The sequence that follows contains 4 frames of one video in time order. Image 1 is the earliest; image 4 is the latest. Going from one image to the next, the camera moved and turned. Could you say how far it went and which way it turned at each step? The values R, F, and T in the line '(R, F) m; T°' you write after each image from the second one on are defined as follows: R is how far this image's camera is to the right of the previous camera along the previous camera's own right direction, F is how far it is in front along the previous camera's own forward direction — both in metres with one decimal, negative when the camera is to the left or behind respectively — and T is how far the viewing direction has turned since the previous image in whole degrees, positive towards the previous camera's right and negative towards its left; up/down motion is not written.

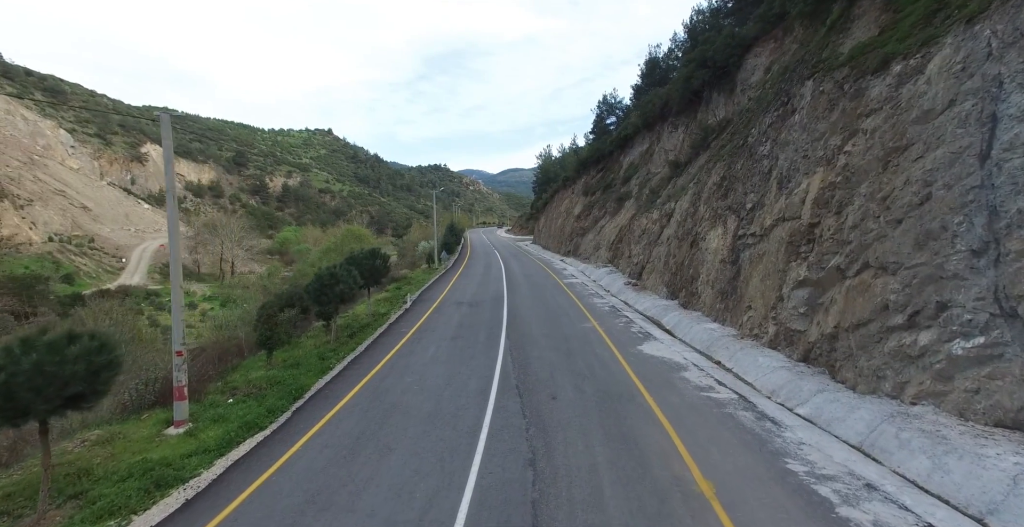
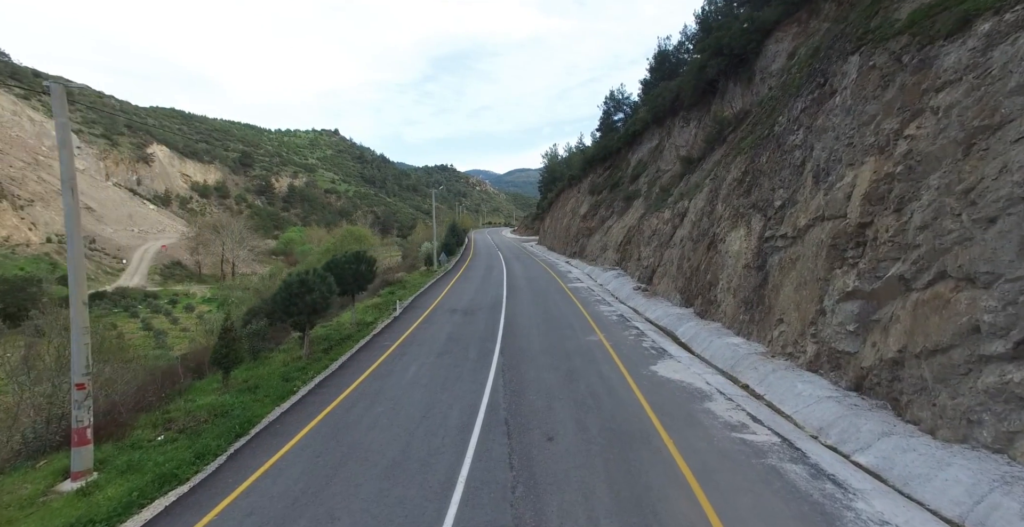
(+0.3, +1.6) m; -1°
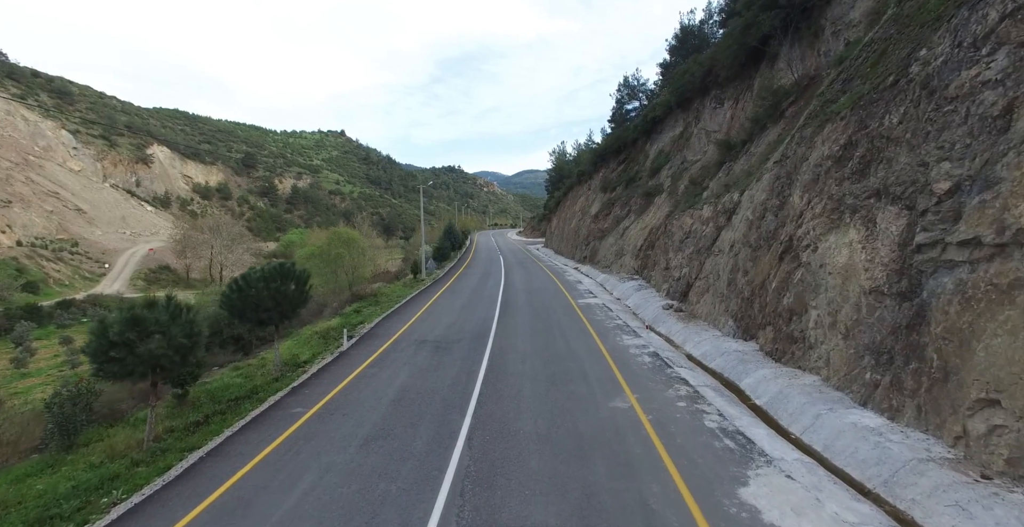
(+0.5, +5.1) m; -1°
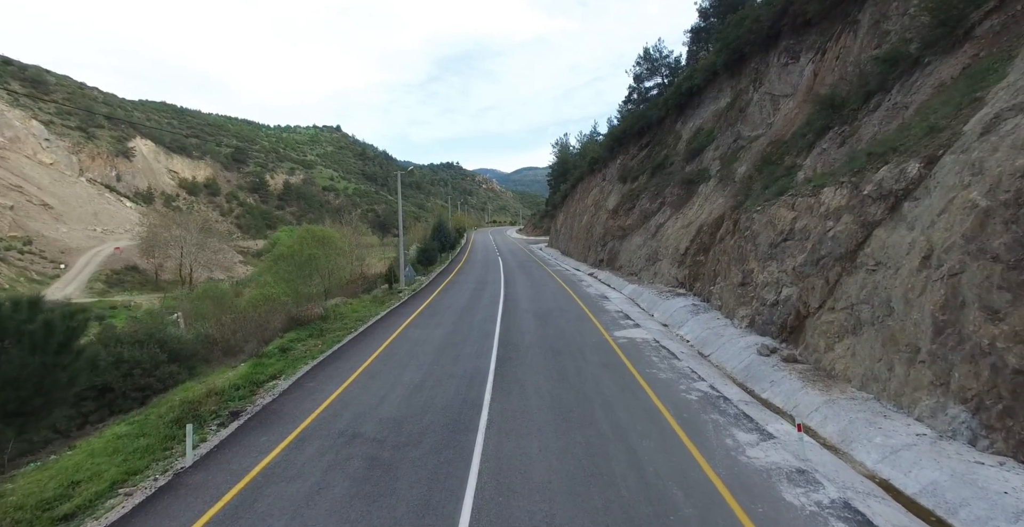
(-0.1, +7.1) m; 0°
